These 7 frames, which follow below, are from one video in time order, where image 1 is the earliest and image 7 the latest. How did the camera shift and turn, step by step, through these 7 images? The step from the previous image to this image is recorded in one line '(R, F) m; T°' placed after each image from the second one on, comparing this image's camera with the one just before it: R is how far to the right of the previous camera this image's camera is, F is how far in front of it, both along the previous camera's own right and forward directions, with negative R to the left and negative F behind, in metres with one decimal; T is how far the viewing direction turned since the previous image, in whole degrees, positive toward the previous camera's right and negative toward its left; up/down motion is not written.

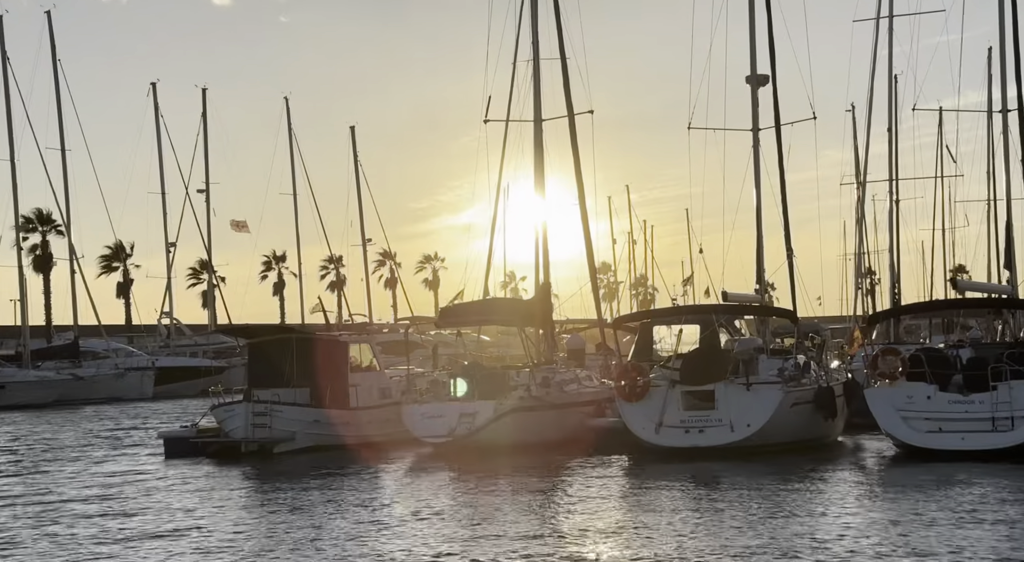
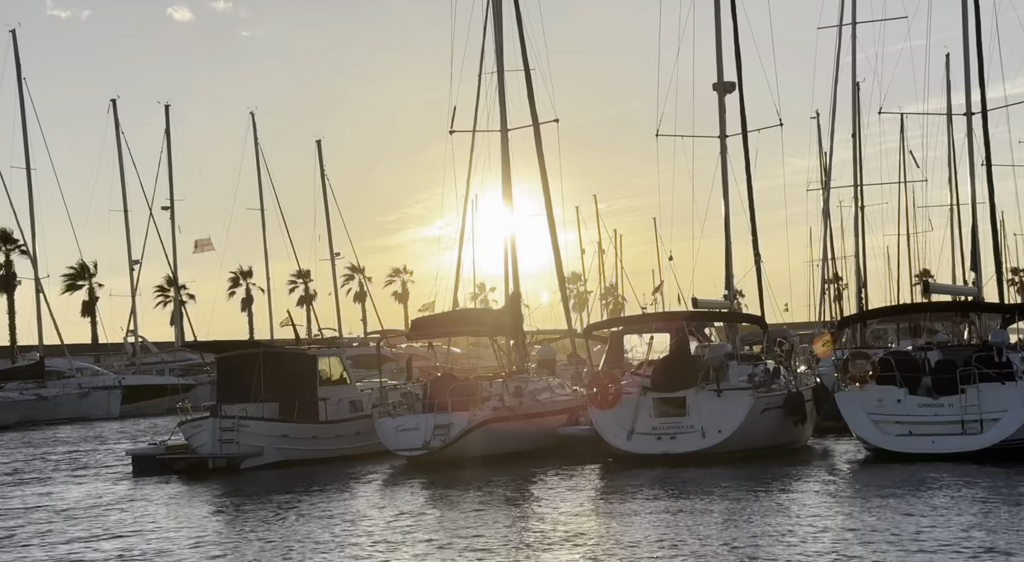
(-0.3, 0.0) m; +2°
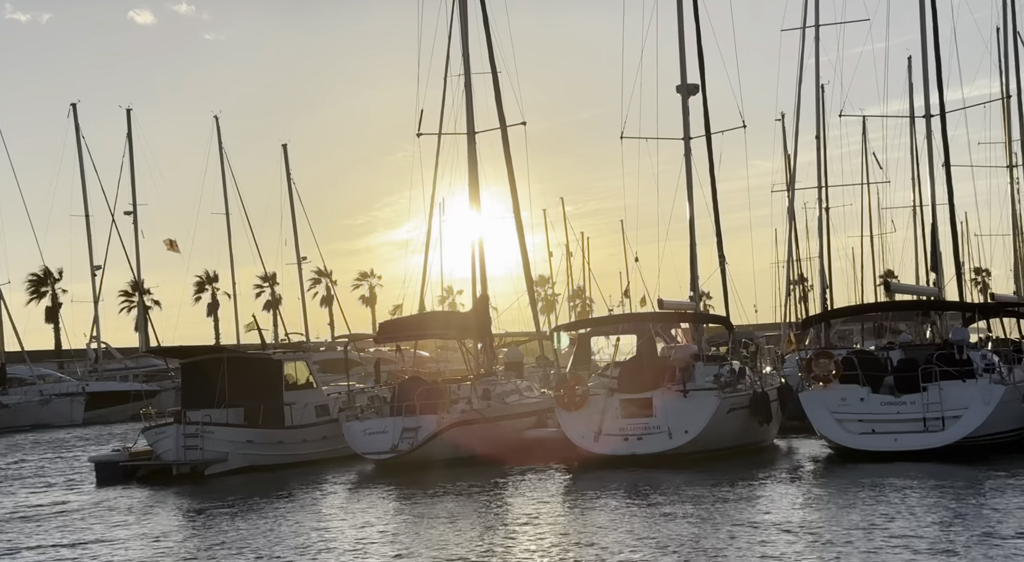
(-0.5, -0.1) m; +2°
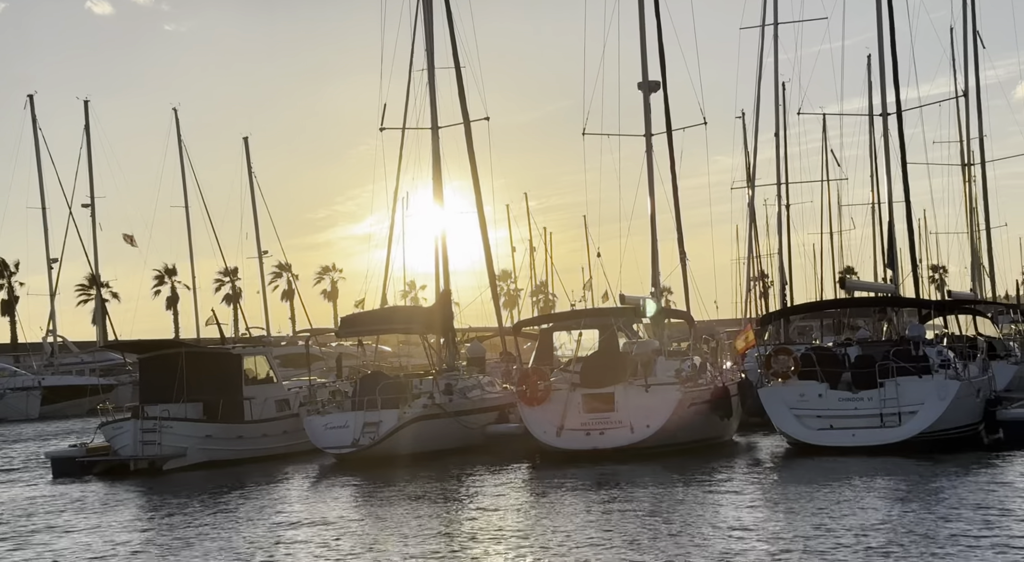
(-0.4, 0.0) m; +2°
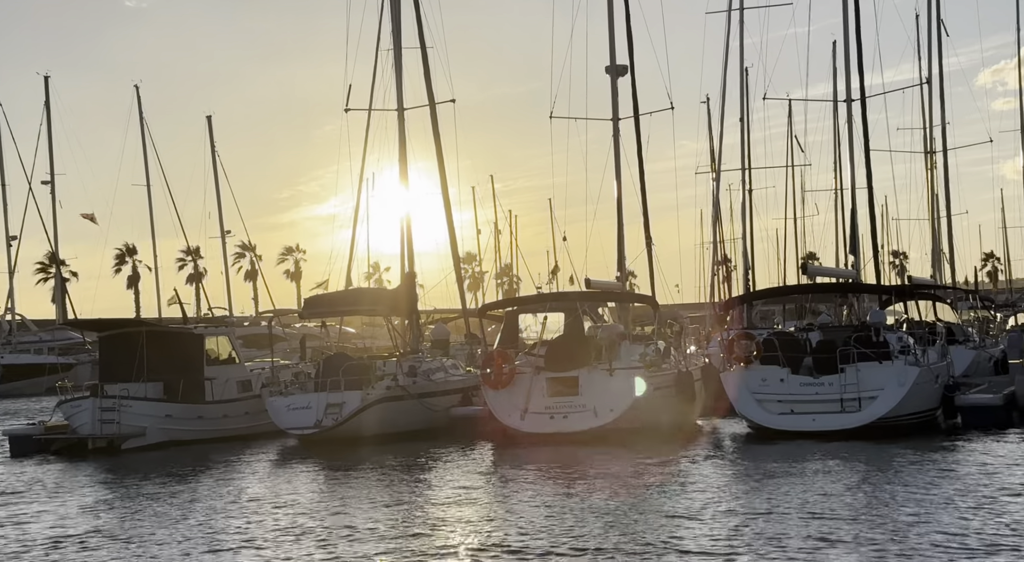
(-0.3, +0.1) m; +2°
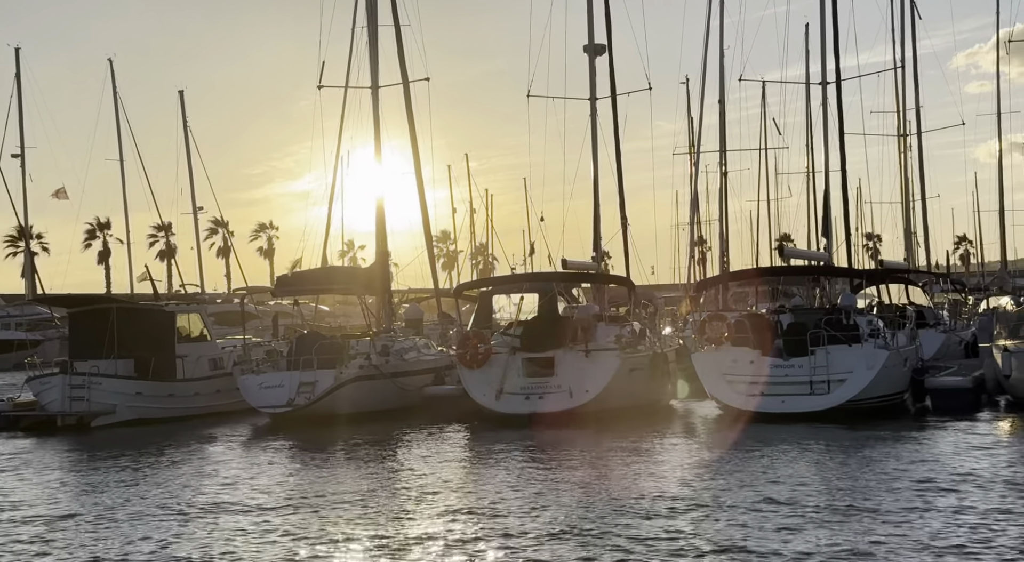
(-0.3, +0.1) m; +2°
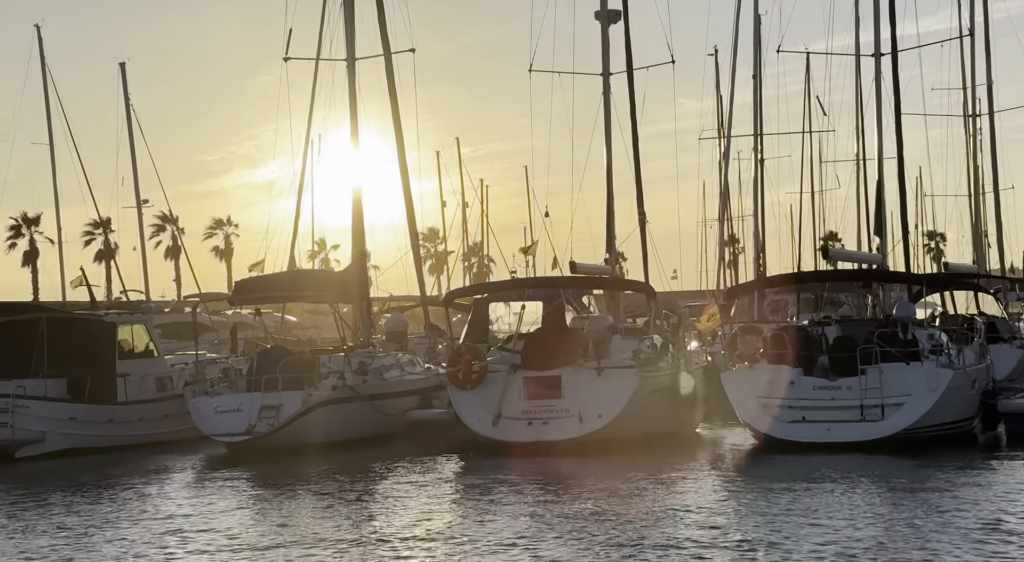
(-0.2, +4.0) m; 0°
